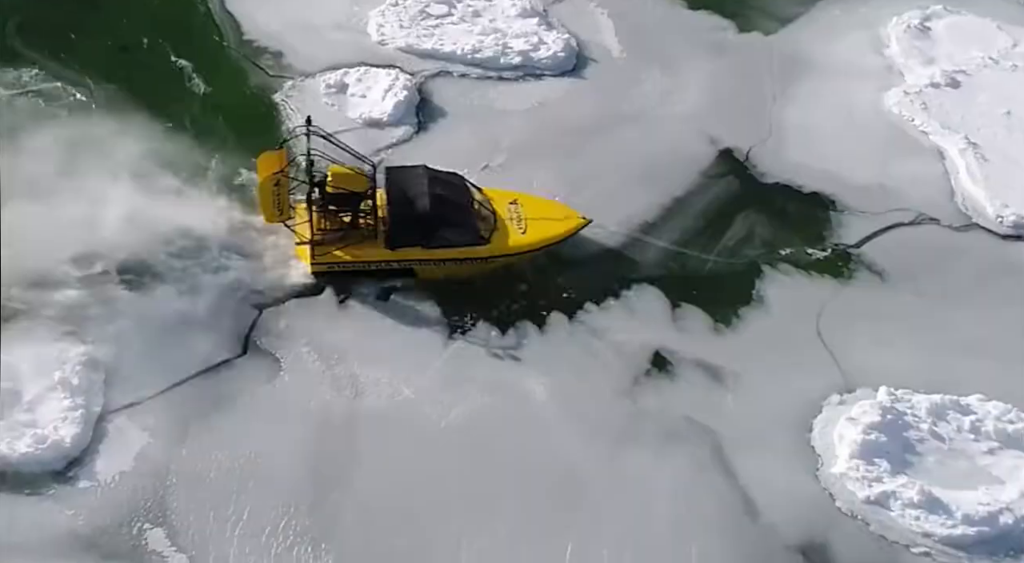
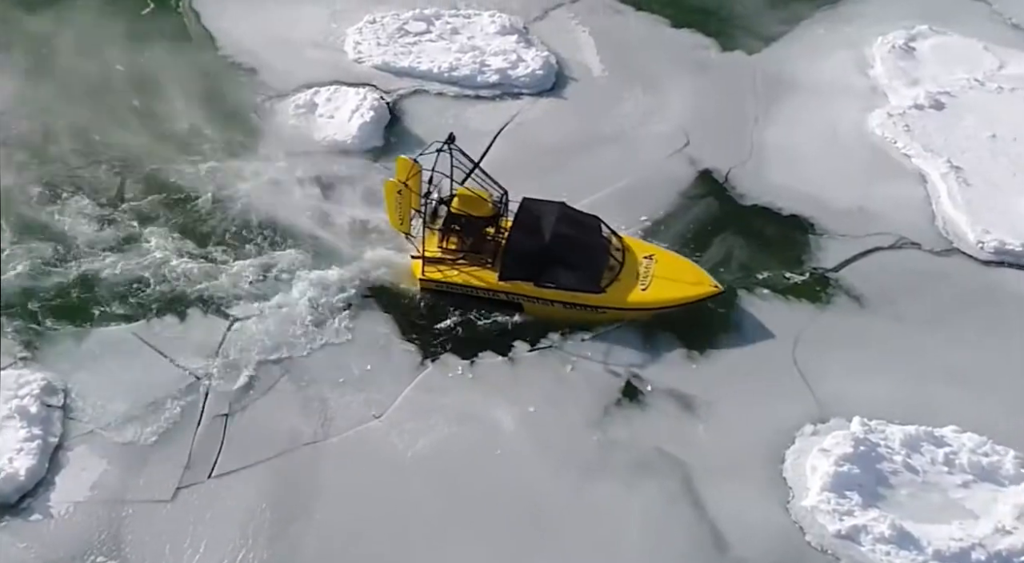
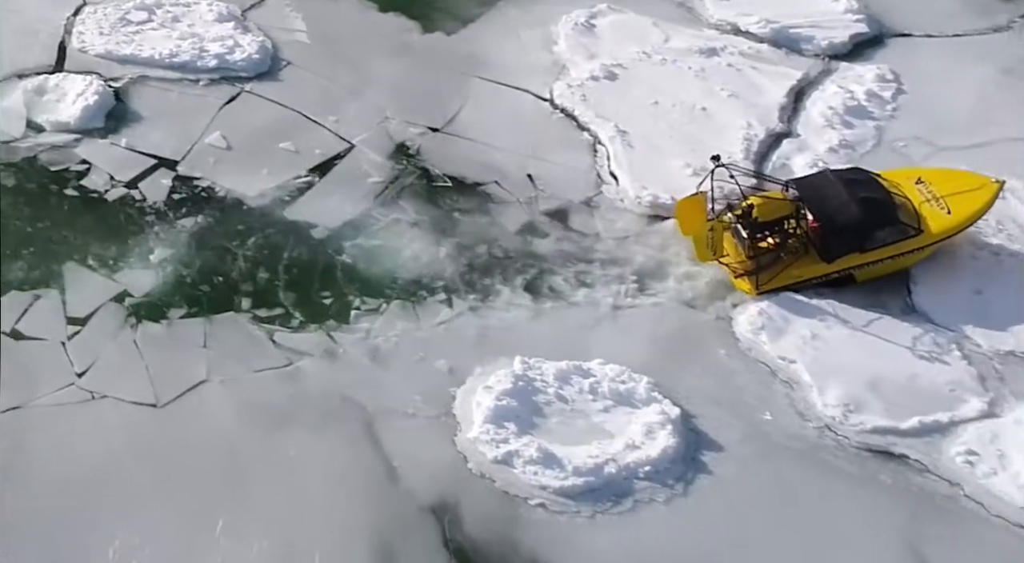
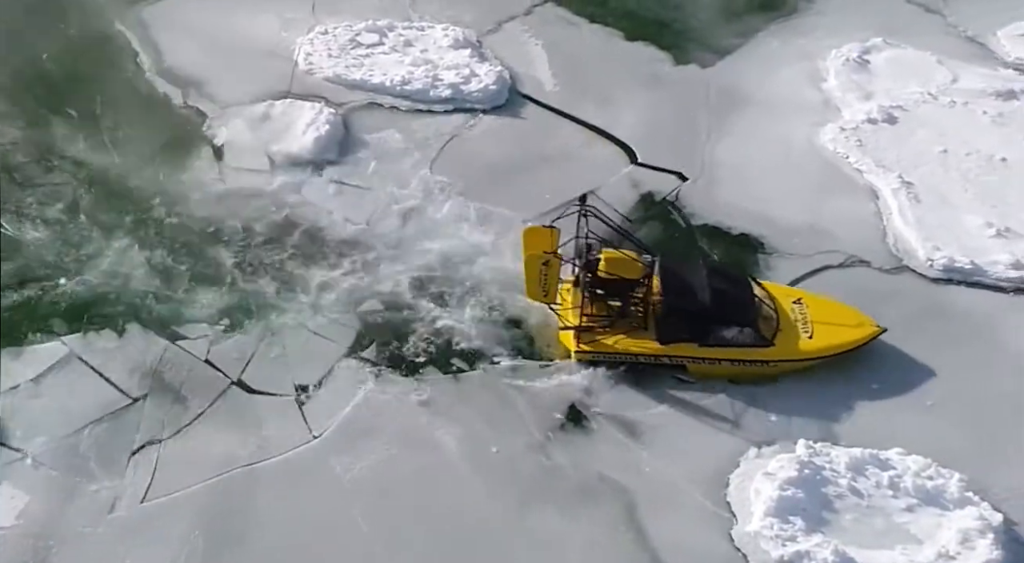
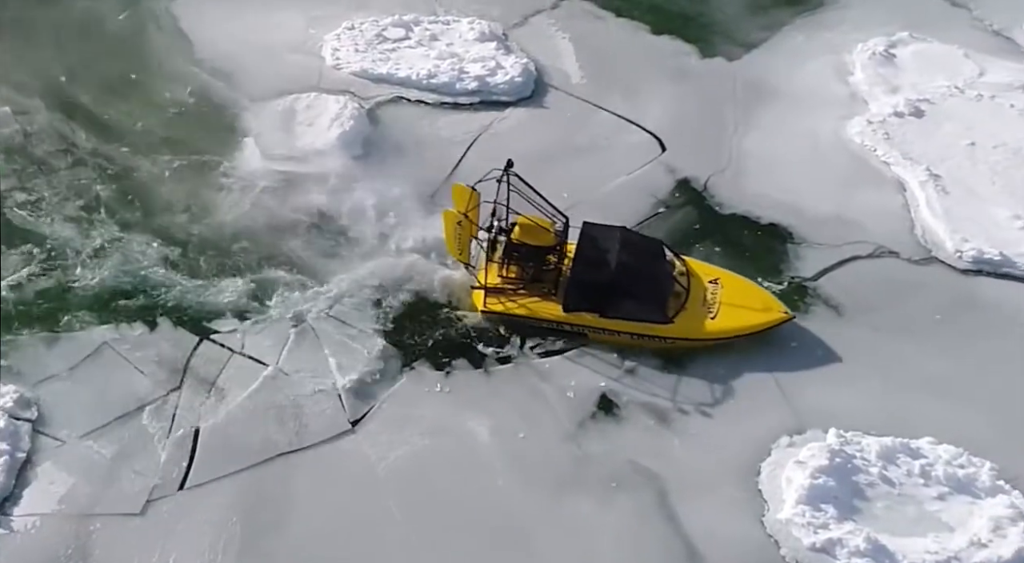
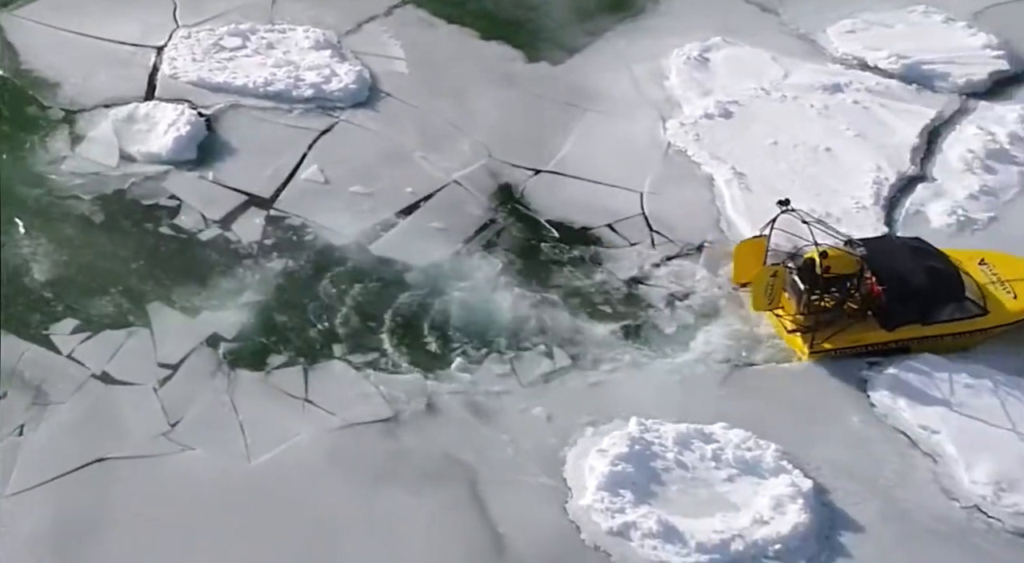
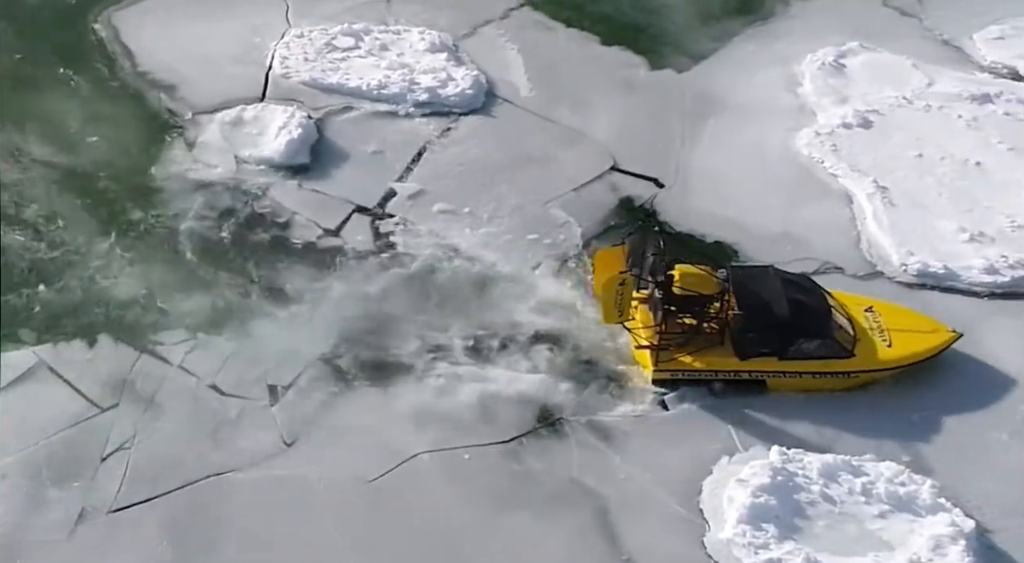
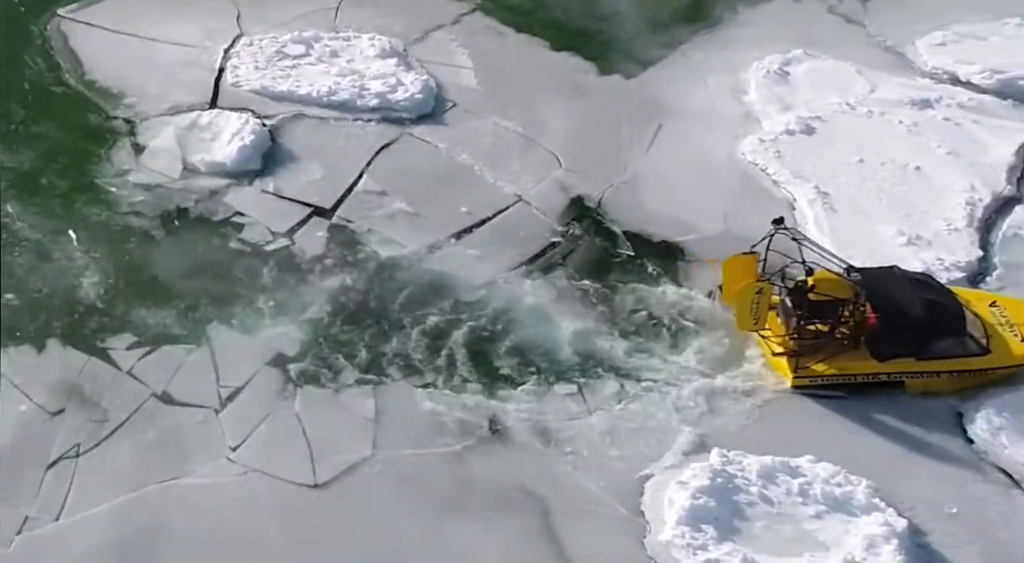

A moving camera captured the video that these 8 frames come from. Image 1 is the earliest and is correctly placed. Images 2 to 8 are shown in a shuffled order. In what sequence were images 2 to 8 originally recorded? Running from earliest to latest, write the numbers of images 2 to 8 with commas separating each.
2, 5, 4, 7, 8, 6, 3
